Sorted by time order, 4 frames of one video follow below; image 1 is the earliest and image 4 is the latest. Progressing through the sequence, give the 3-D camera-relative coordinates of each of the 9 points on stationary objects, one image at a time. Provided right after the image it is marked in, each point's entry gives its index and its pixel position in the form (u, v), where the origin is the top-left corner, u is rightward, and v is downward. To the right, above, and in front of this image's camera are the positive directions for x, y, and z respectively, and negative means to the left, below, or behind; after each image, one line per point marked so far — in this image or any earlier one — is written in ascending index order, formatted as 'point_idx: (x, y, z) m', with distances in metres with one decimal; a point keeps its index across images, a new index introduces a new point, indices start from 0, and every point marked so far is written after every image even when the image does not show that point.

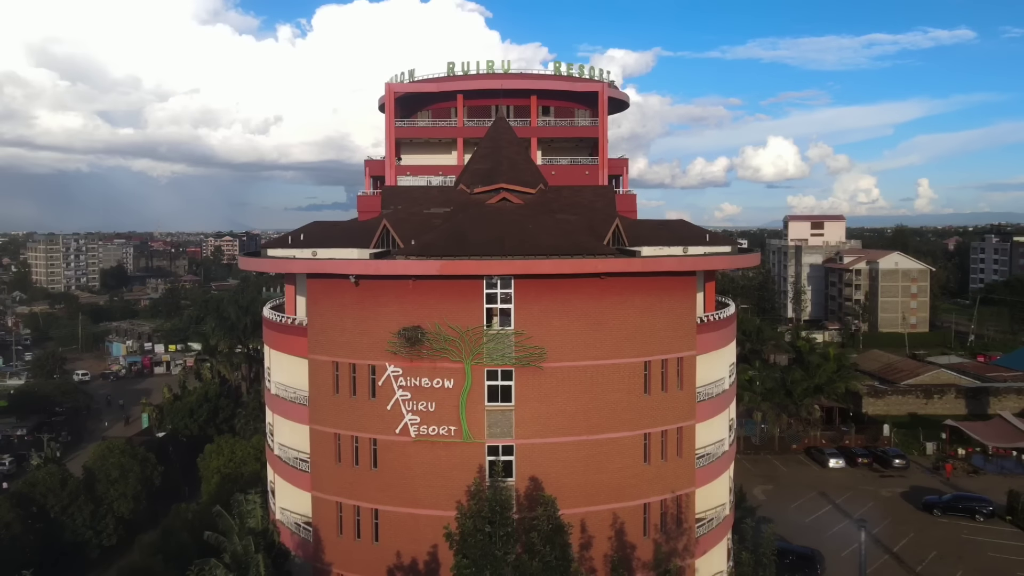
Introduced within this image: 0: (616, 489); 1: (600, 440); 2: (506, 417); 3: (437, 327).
0: (+2.8, -5.4, +18.2) m
1: (+2.3, -4.0, +18.0) m
2: (-0.1, -3.4, +17.6) m
3: (-1.9, -1.0, +17.5) m
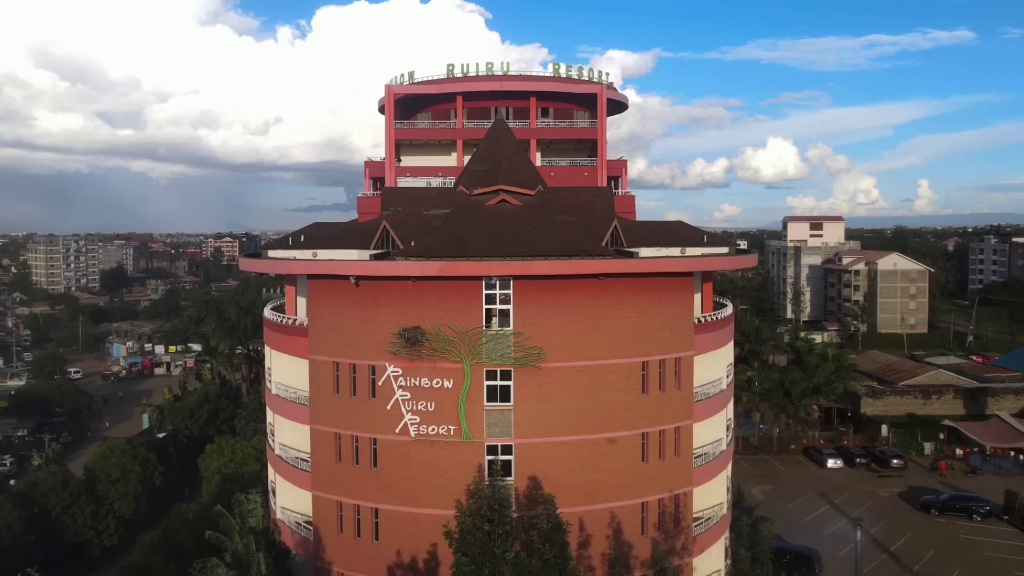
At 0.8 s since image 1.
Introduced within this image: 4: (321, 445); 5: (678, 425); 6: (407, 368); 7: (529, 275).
0: (+2.8, -5.5, +18.3) m
1: (+2.3, -4.1, +18.2) m
2: (-0.2, -3.4, +17.8) m
3: (-2.0, -1.0, +17.7) m
4: (-5.4, -4.4, +19.1) m
5: (+4.8, -3.9, +19.3) m
6: (-2.8, -2.1, +17.8) m
7: (+0.4, +0.3, +17.4) m
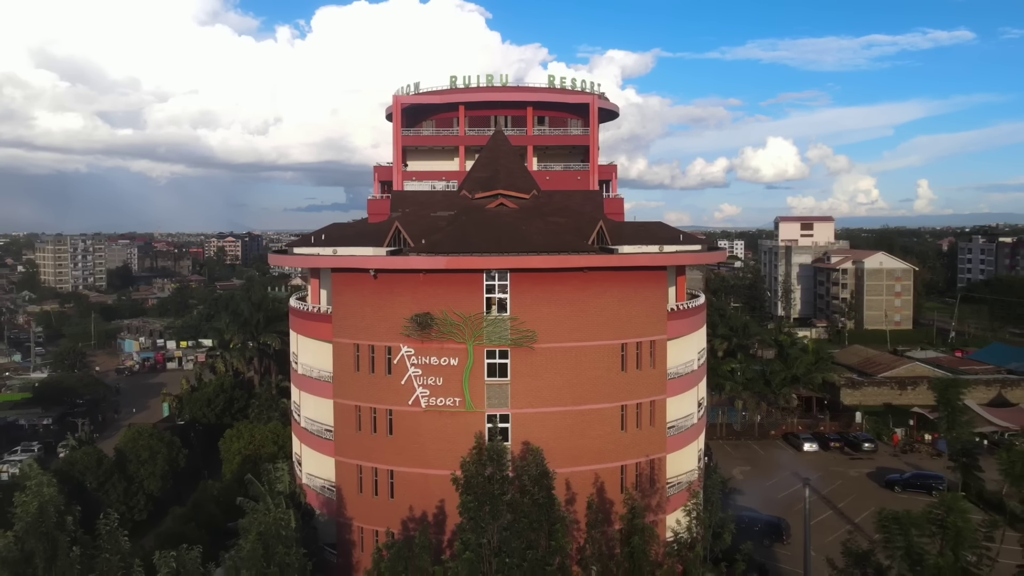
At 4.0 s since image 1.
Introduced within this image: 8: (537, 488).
0: (+2.7, -5.2, +21.2) m
1: (+2.2, -3.8, +21.1) m
2: (-0.3, -3.1, +20.7) m
3: (-2.1, -0.8, +20.5) m
4: (-5.5, -4.2, +22.0) m
5: (+4.7, -3.7, +22.2) m
6: (-2.9, -1.9, +20.7) m
7: (+0.3, +0.6, +20.3) m
8: (+0.6, -5.0, +16.6) m
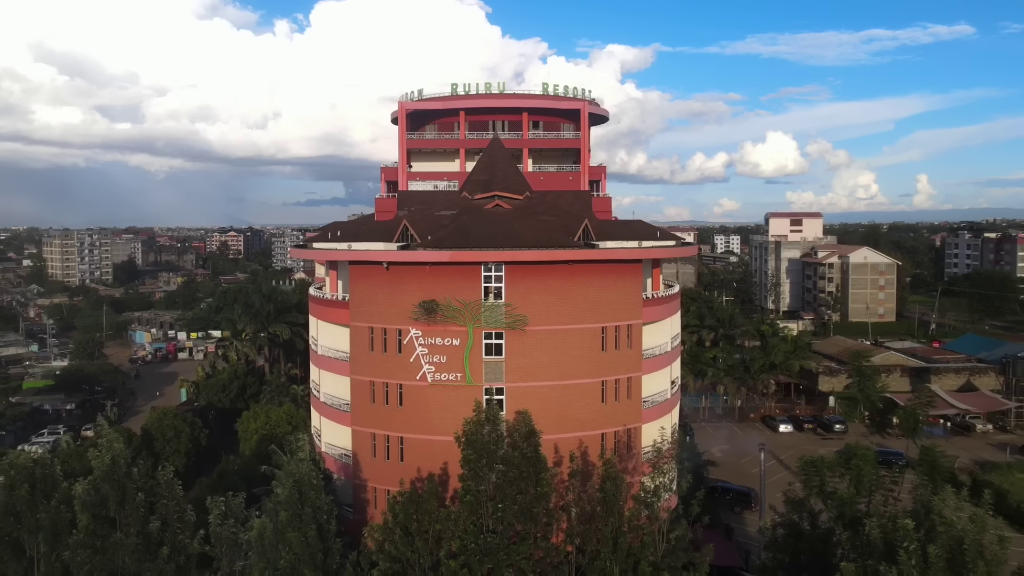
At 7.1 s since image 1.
0: (+2.5, -4.9, +24.4) m
1: (+2.0, -3.5, +24.2) m
2: (-0.5, -2.8, +23.8) m
3: (-2.3, -0.4, +23.7) m
4: (-5.7, -3.8, +25.1) m
5: (+4.5, -3.3, +25.3) m
6: (-3.1, -1.5, +23.8) m
7: (+0.1, +0.9, +23.4) m
8: (+0.4, -4.7, +19.7) m
